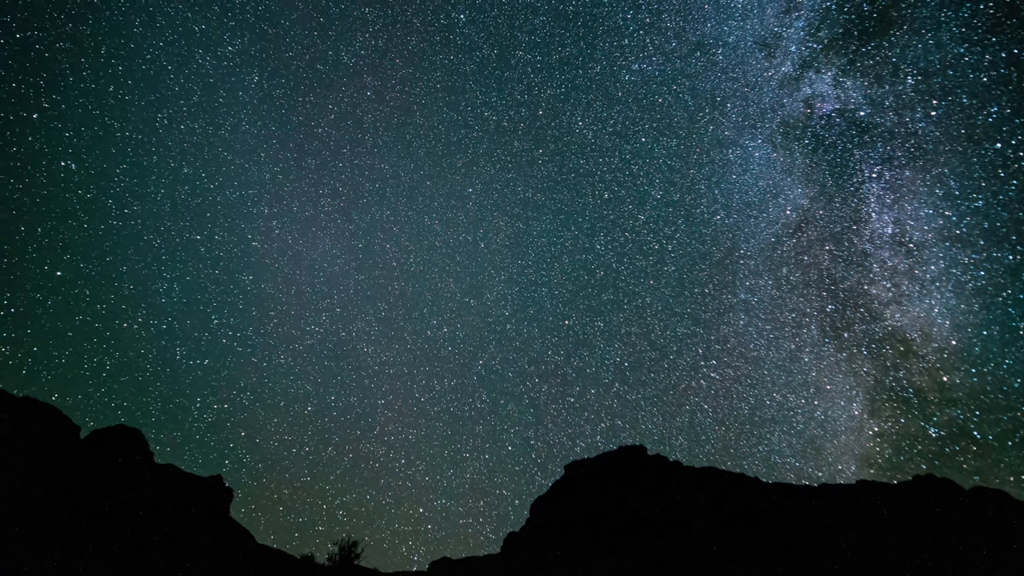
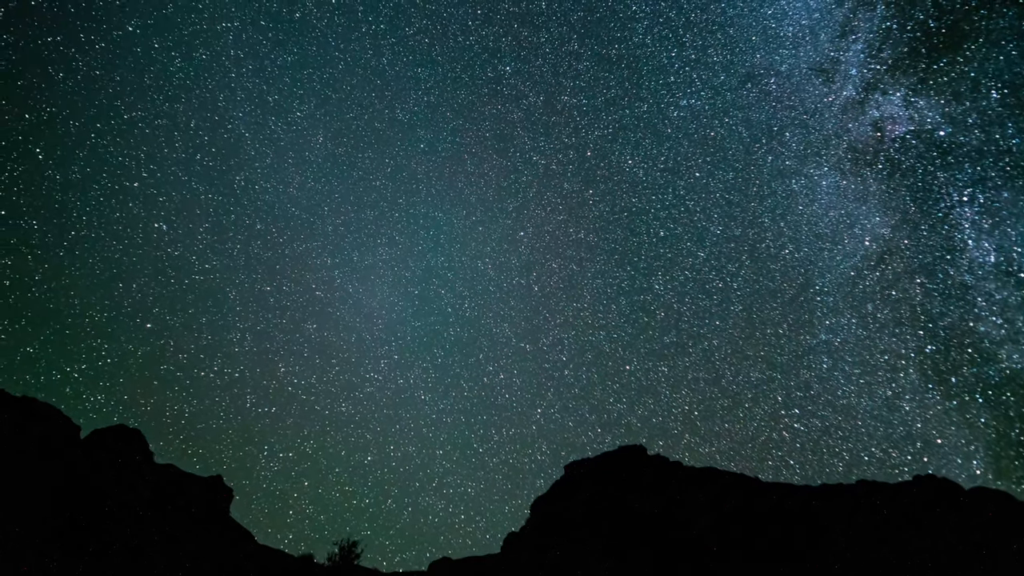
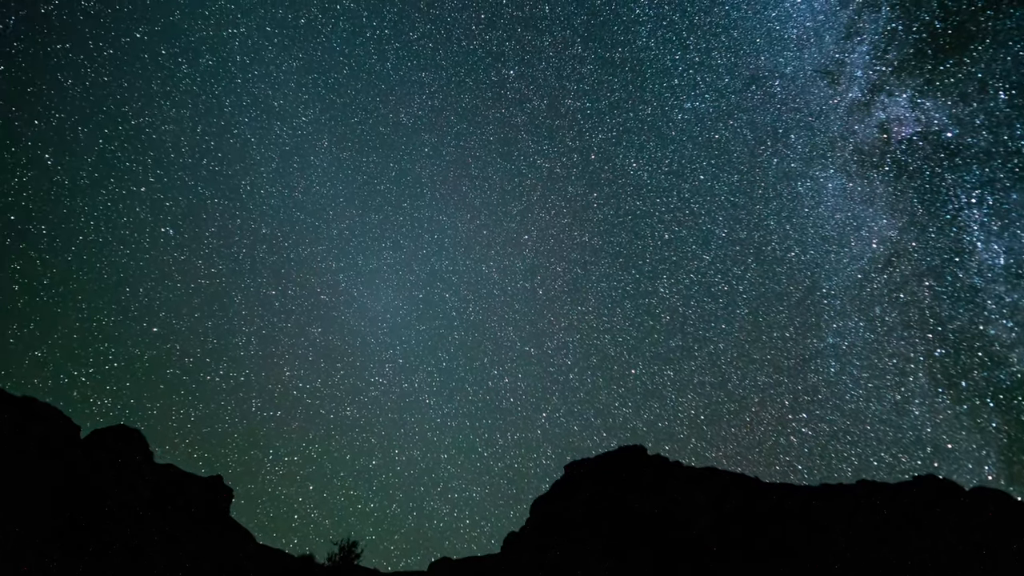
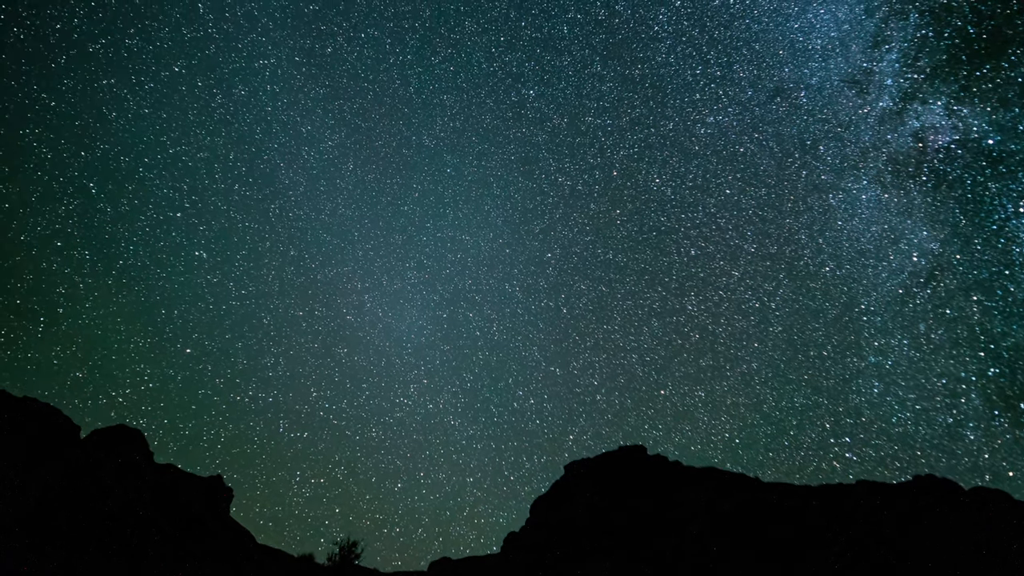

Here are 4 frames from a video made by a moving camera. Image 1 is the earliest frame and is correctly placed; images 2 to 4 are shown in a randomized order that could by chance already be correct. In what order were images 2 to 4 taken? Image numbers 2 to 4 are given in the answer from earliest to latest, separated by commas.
2, 3, 4
